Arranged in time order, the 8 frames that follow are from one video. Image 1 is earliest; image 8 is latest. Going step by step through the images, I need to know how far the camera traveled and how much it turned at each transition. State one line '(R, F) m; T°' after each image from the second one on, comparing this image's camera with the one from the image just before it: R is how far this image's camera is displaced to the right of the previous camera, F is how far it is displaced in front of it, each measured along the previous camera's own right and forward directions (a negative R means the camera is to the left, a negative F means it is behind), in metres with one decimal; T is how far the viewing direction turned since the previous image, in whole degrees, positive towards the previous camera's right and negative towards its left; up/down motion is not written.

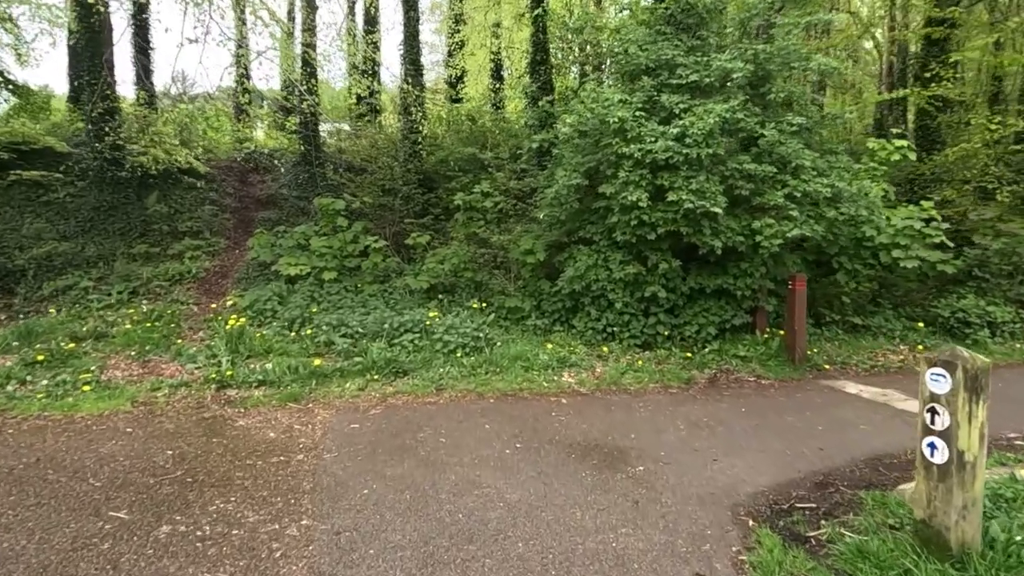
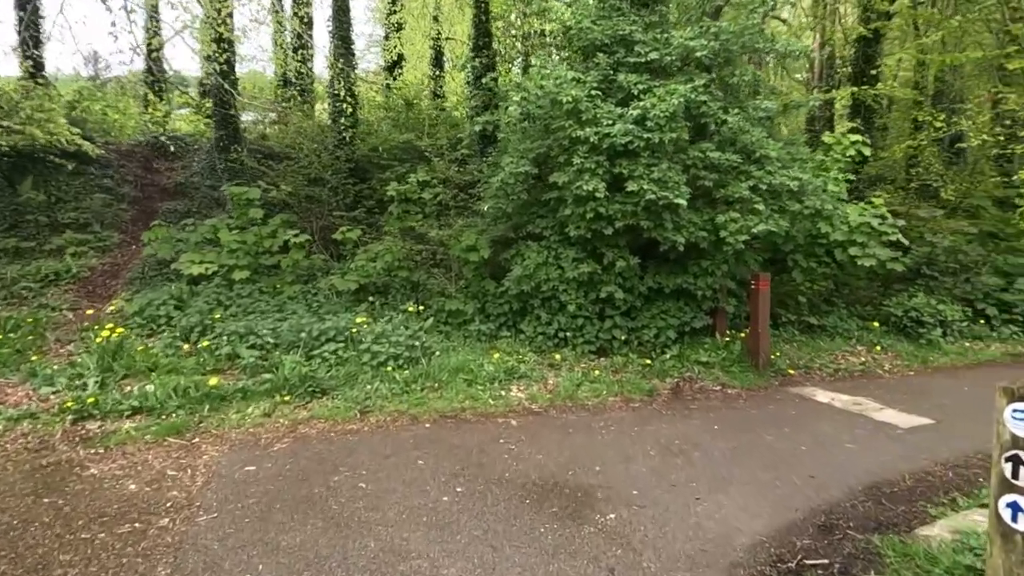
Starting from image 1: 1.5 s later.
(0.0, +0.9) m; +6°
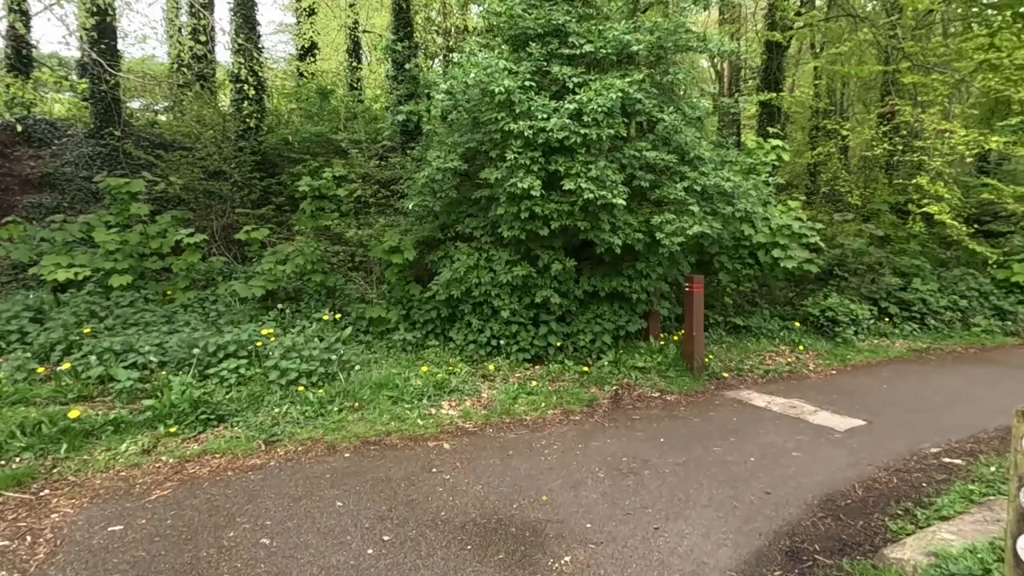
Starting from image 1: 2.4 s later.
(-0.1, +0.5) m; +8°
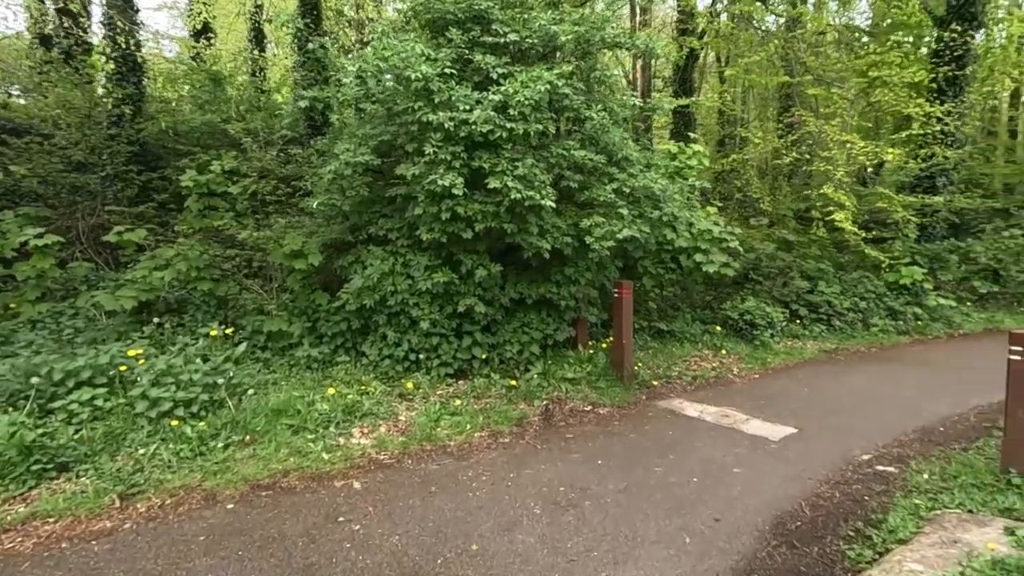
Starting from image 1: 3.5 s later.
(0.0, +0.5) m; +9°
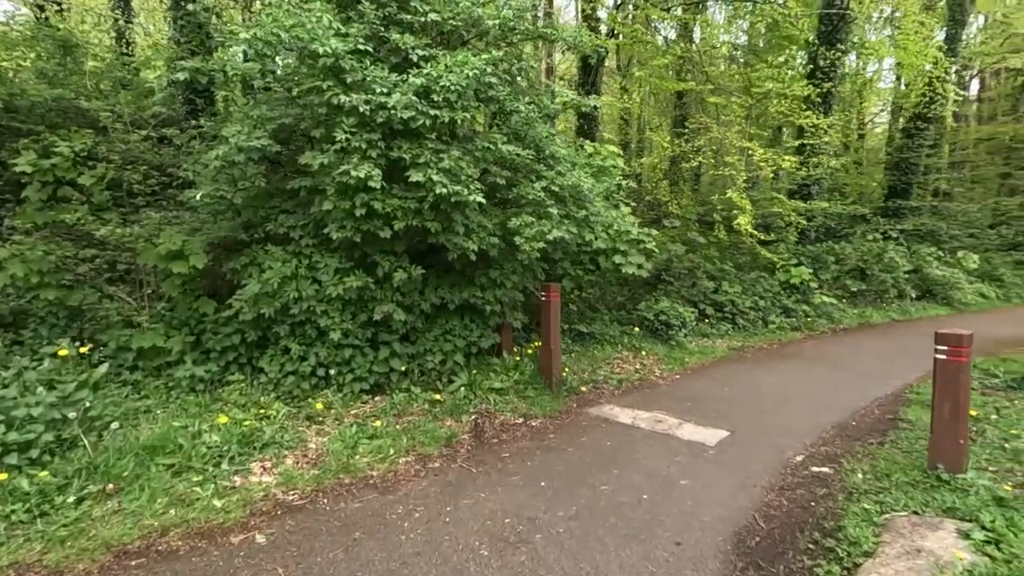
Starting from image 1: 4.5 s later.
(-0.2, +0.5) m; +10°
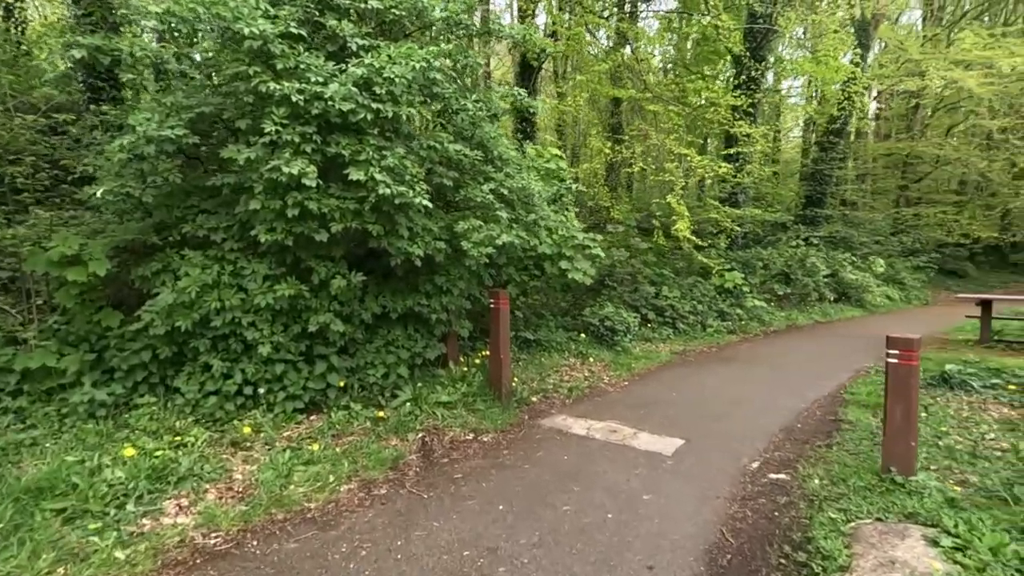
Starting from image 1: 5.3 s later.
(-0.1, +0.3) m; +7°
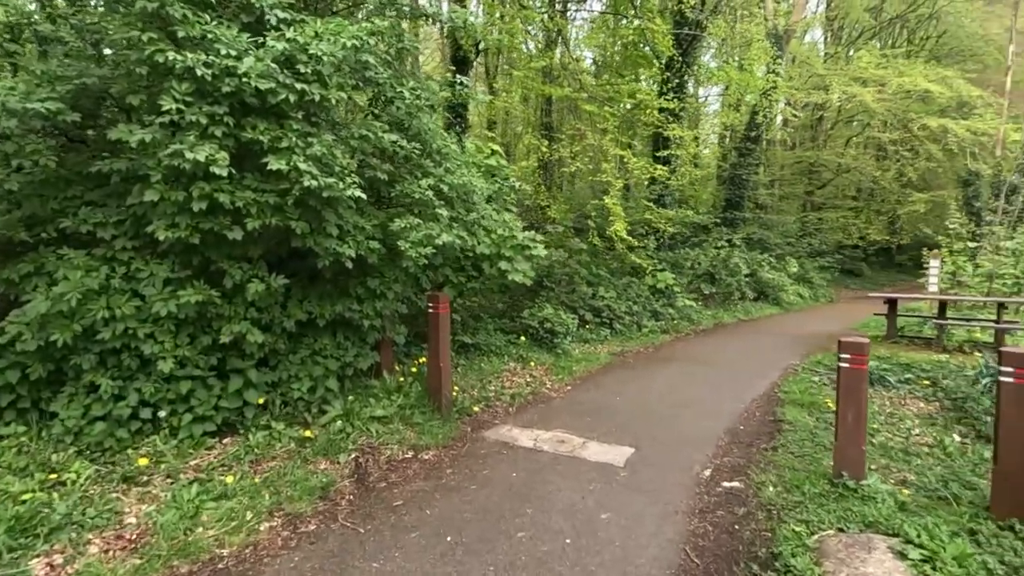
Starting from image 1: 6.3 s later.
(-0.1, +0.3) m; +8°
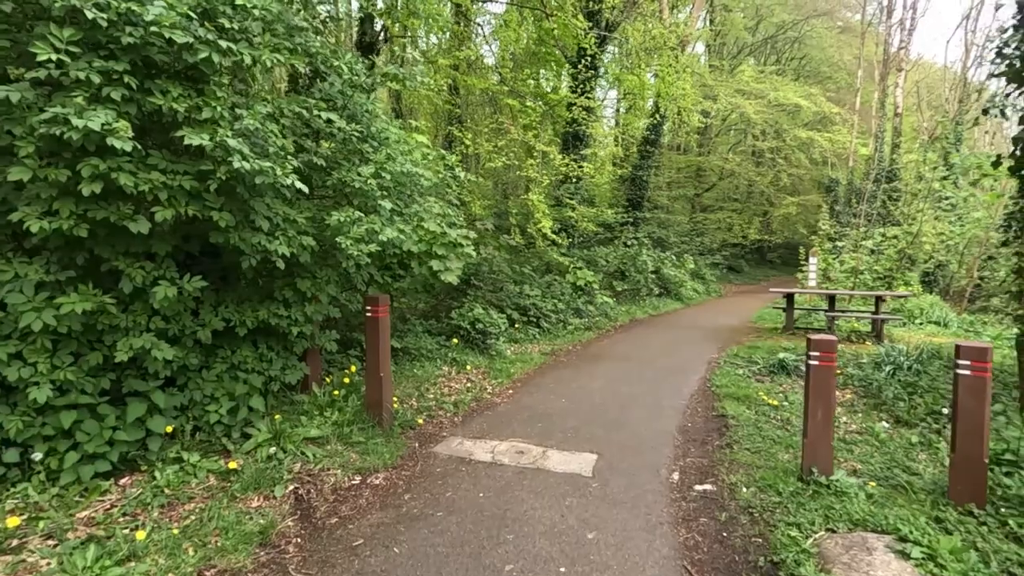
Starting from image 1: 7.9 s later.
(-0.5, +0.4) m; +11°
